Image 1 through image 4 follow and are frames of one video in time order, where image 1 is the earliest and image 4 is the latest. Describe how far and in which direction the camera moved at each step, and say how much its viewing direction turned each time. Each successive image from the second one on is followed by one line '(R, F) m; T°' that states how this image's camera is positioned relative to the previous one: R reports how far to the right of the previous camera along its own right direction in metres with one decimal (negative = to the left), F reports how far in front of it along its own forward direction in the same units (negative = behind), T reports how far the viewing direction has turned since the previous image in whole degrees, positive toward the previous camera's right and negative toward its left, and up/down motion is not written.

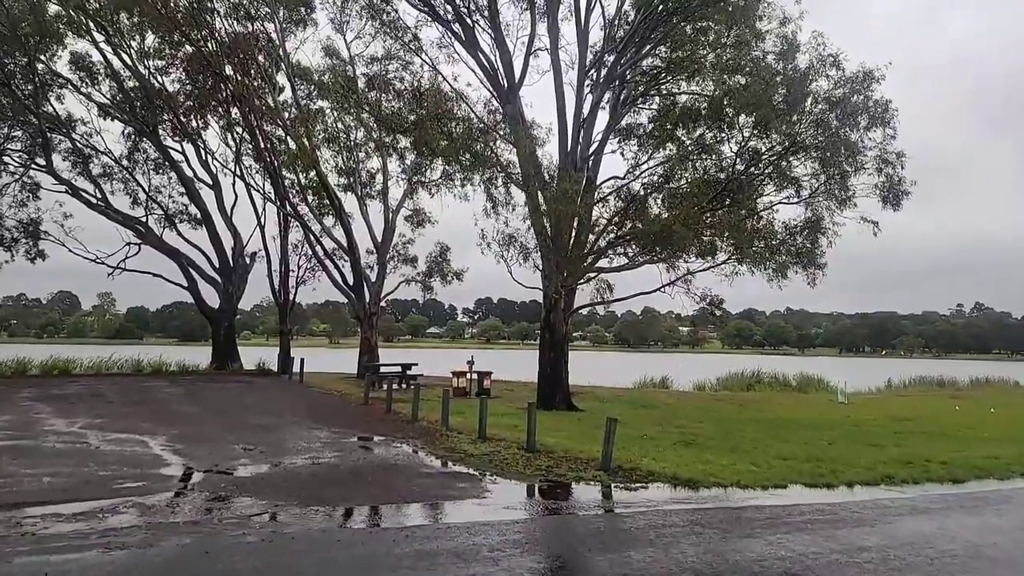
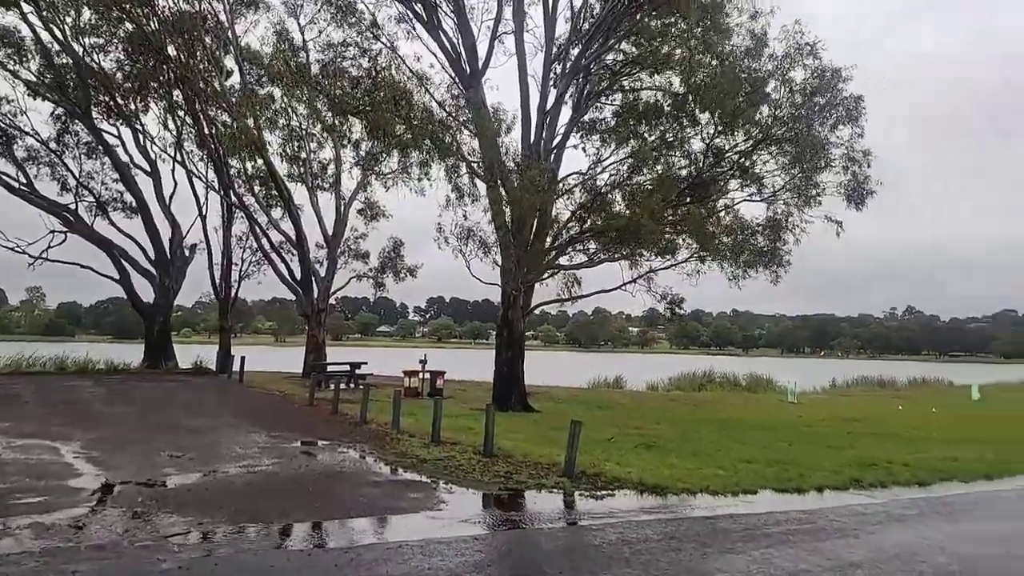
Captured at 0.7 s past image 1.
(-0.2, +0.7) m; +4°
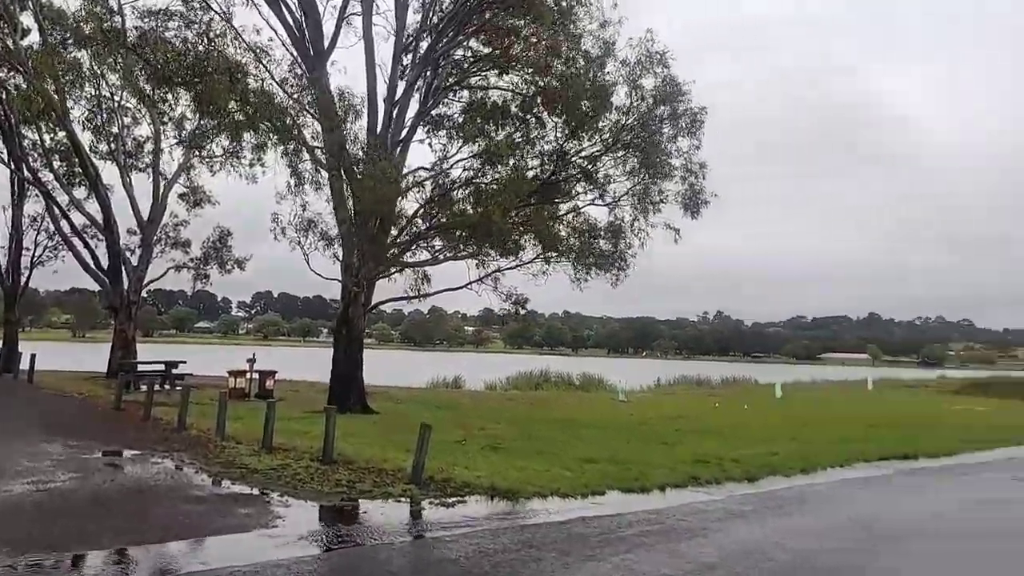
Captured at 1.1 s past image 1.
(-0.5, +0.6) m; +12°
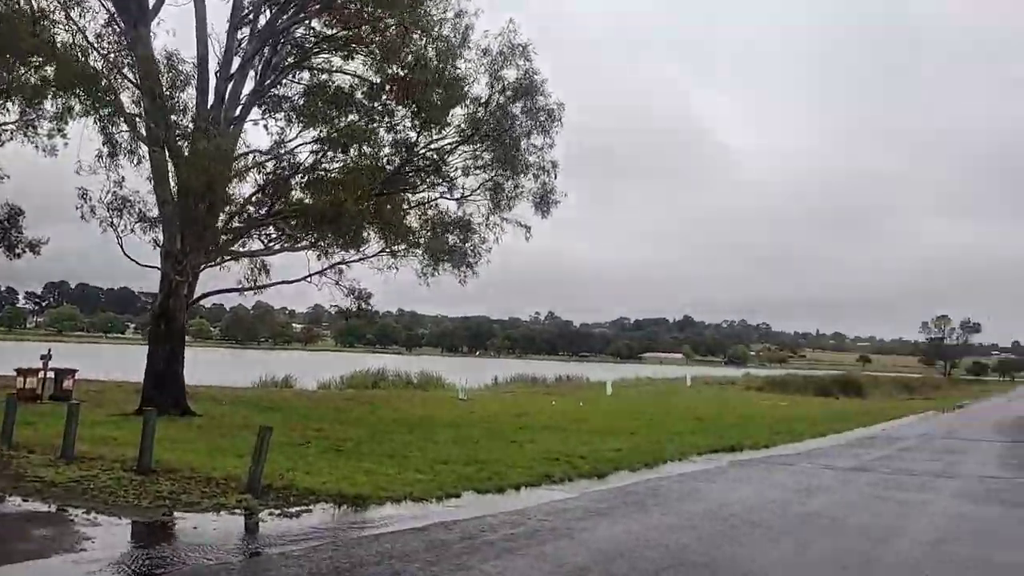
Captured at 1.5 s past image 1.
(-0.5, +0.9) m; +12°
